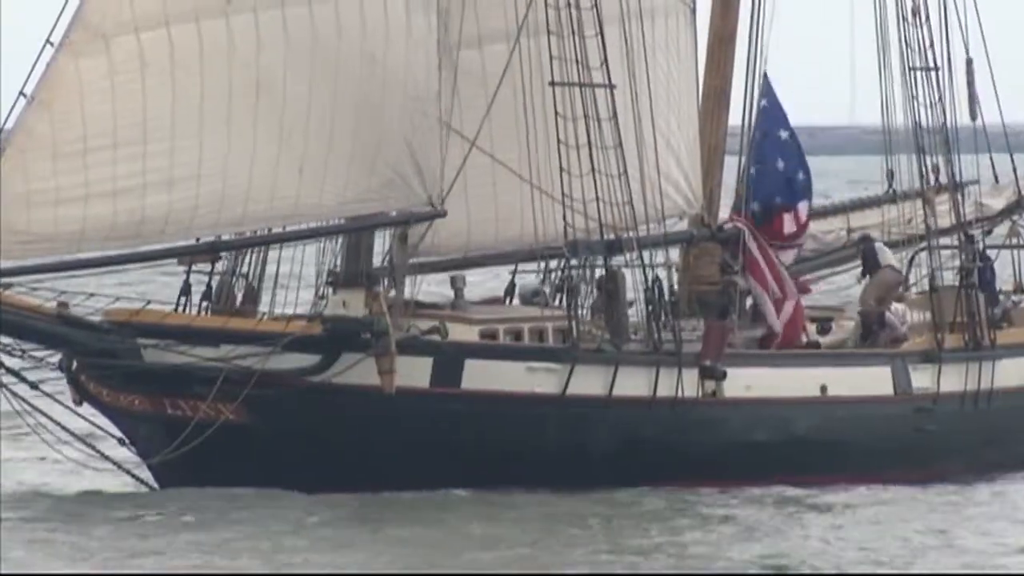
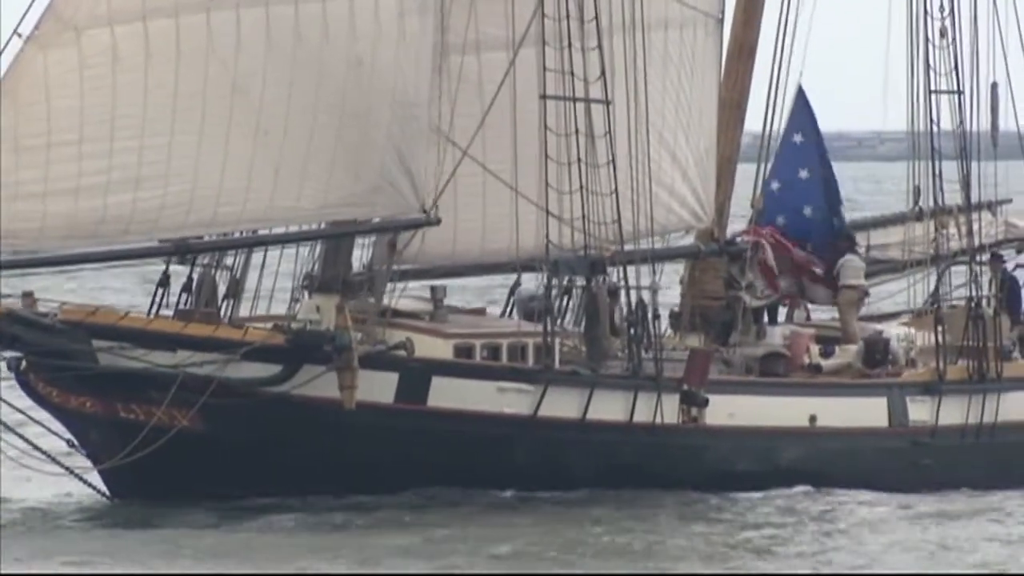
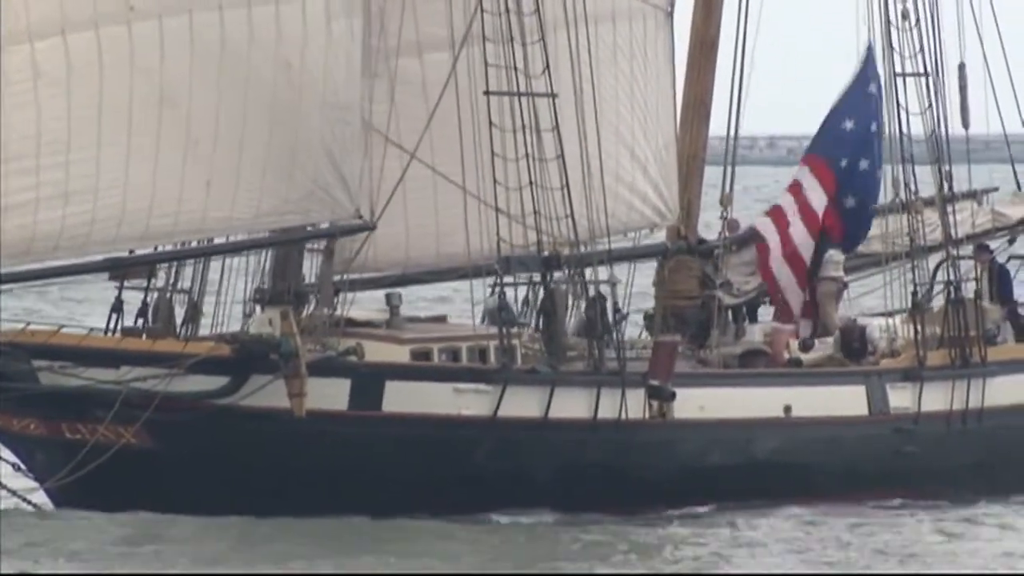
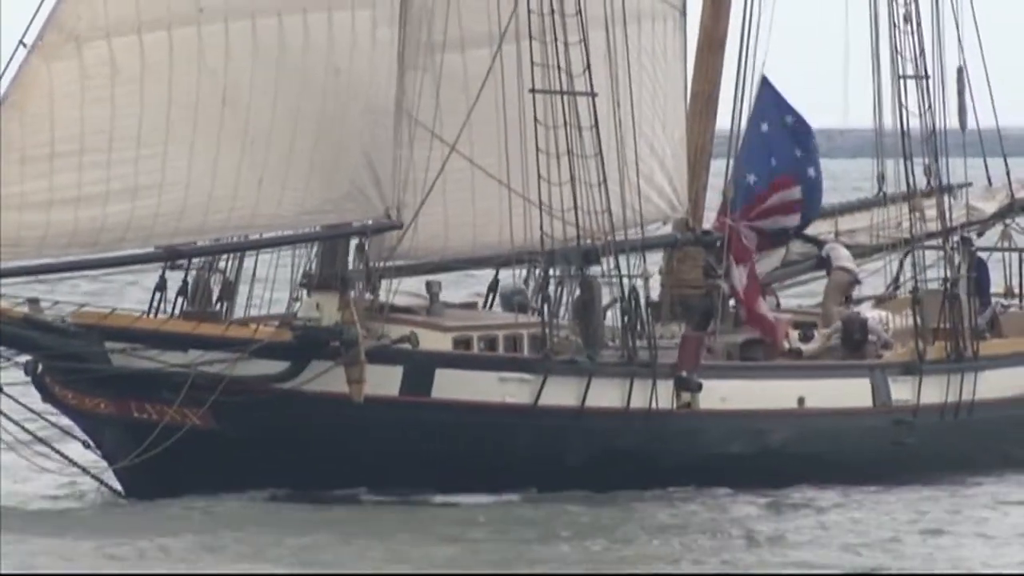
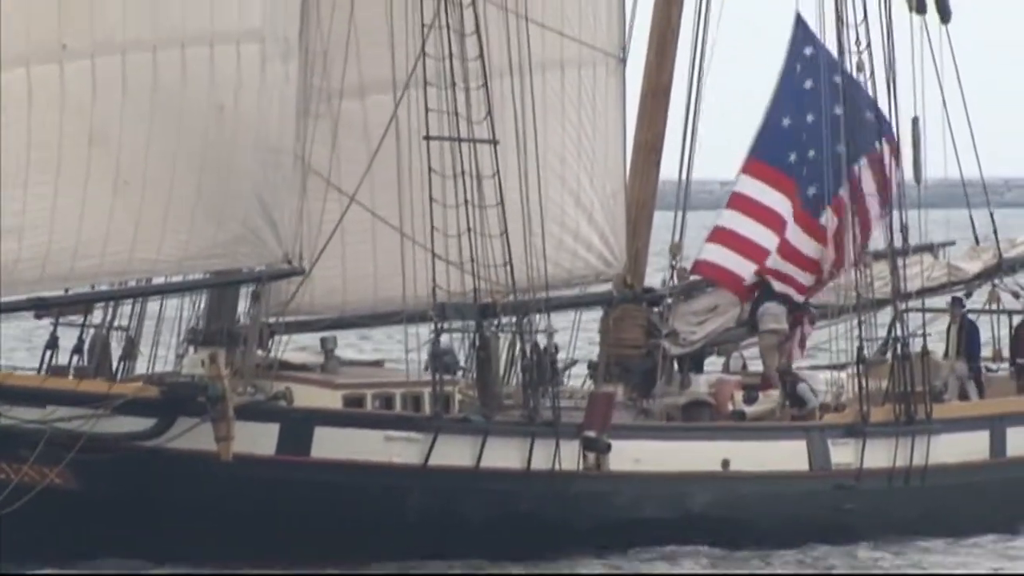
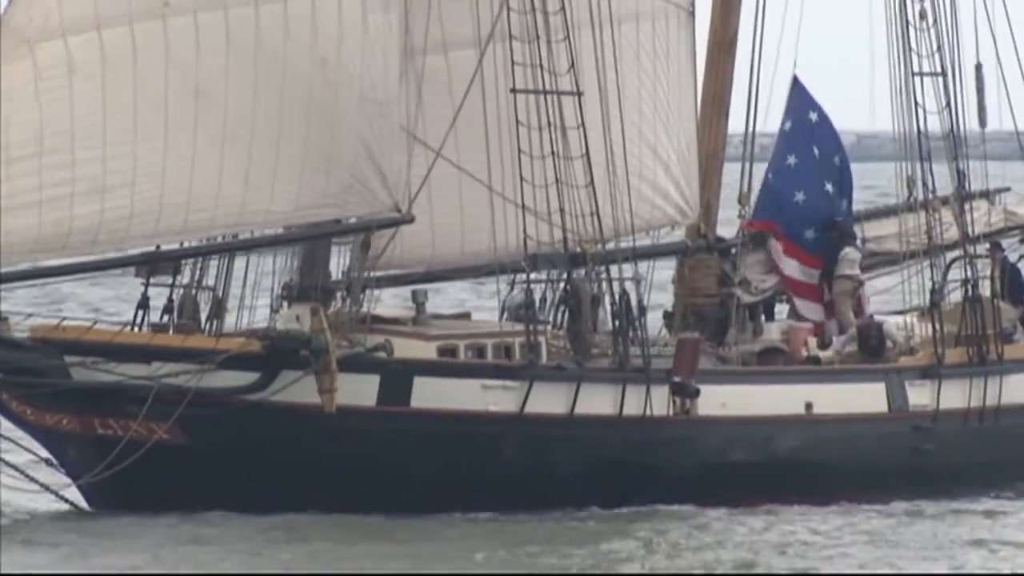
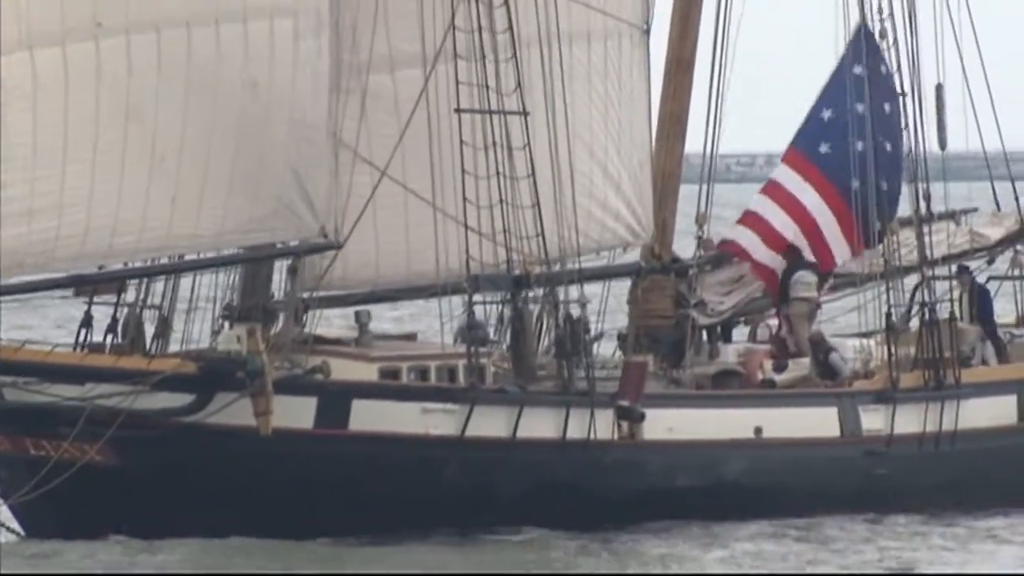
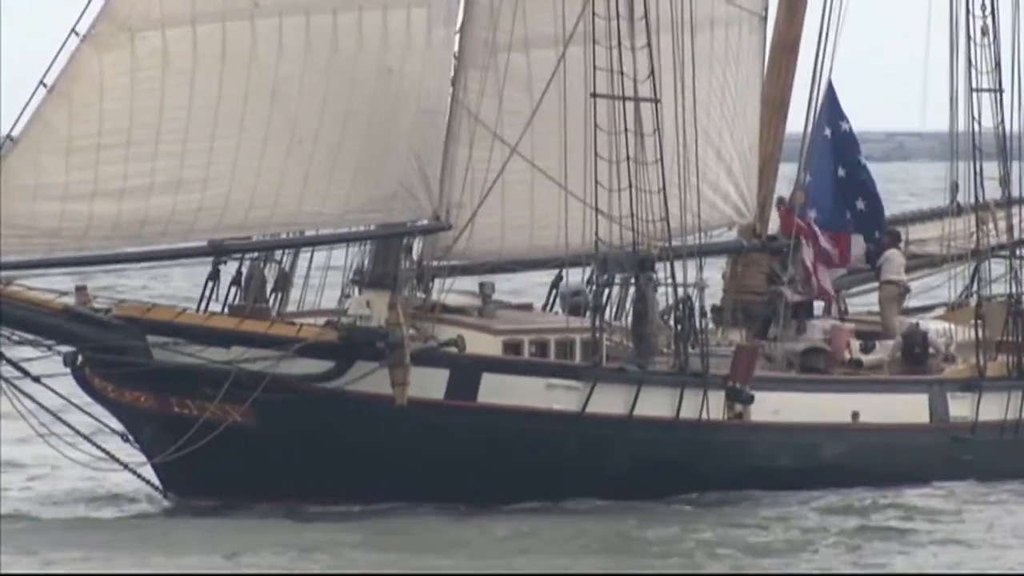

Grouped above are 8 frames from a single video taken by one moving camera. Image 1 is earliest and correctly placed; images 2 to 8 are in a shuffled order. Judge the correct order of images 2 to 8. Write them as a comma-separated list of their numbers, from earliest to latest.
4, 8, 2, 6, 3, 7, 5
